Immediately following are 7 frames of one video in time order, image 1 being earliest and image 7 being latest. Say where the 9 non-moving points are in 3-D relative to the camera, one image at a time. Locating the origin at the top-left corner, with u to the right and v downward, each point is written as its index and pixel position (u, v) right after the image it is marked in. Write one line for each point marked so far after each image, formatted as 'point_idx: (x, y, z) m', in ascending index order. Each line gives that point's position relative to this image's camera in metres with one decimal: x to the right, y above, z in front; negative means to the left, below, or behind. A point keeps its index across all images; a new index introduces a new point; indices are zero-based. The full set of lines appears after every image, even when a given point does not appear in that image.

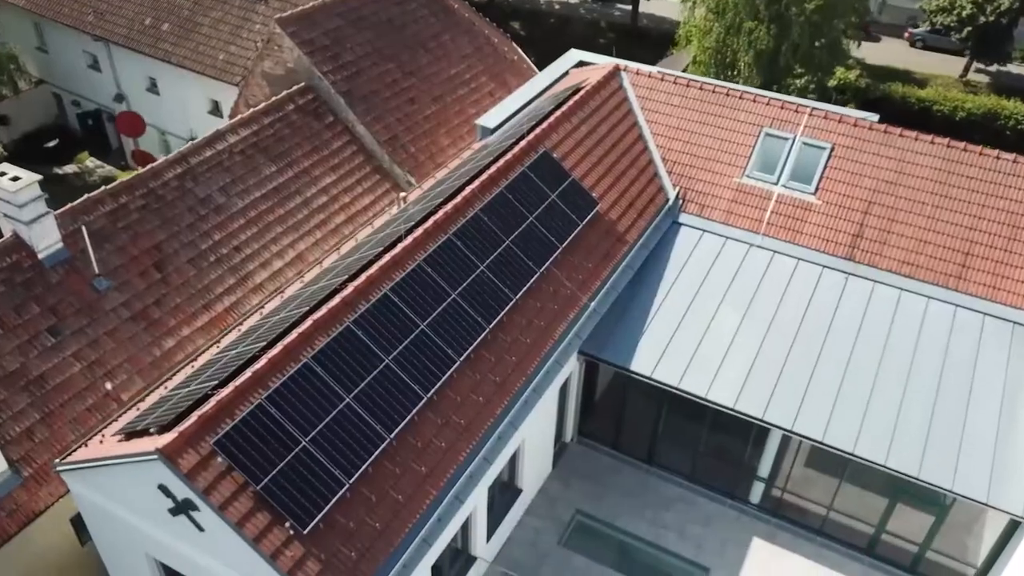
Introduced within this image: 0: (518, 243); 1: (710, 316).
0: (+0.1, +0.8, +14.6) m
1: (+4.0, -0.6, +16.2) m
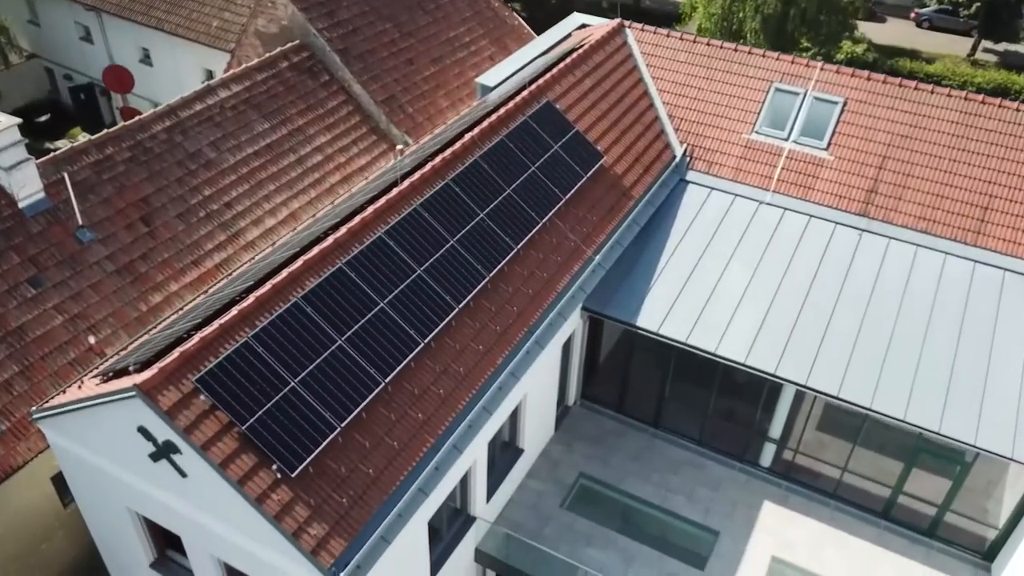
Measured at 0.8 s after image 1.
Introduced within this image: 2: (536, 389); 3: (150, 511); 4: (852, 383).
0: (+0.1, +1.7, +14.0) m
1: (+4.1, +0.3, +15.6) m
2: (+0.4, -1.8, +14.0) m
3: (-5.0, -3.1, +11.0) m
4: (+5.9, -1.6, +13.8) m
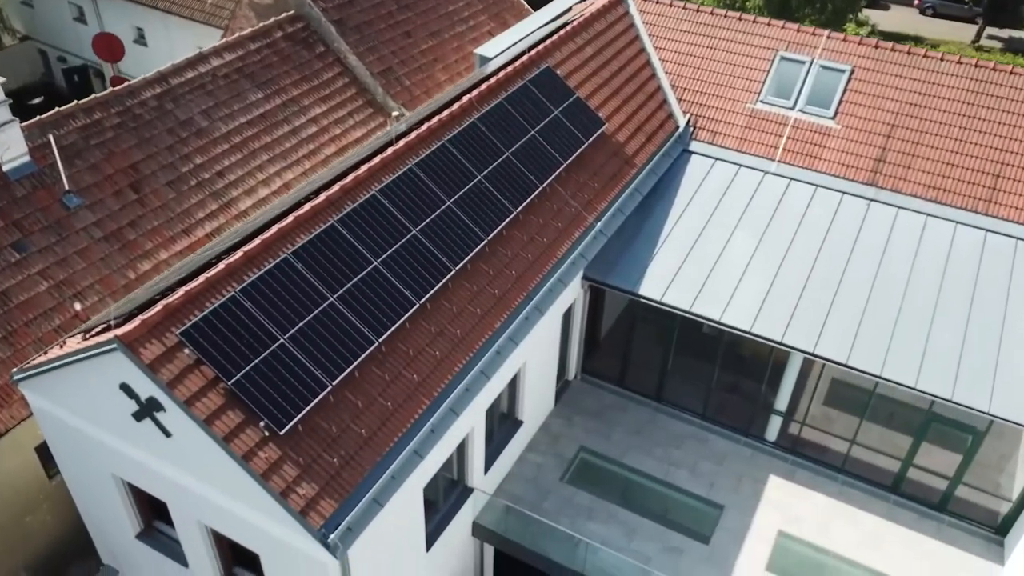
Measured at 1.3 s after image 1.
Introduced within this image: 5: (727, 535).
0: (+0.1, +2.3, +13.6) m
1: (+4.0, +0.9, +15.2) m
2: (+0.4, -1.2, +13.6) m
3: (-5.0, -2.5, +10.6) m
4: (+5.9, -1.1, +13.4) m
5: (+3.6, -4.2, +13.5) m
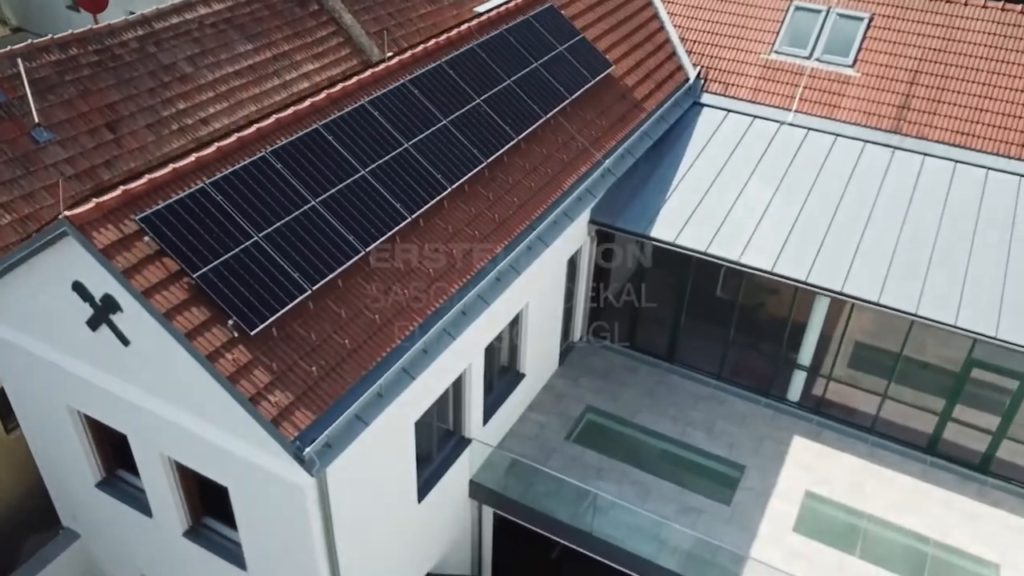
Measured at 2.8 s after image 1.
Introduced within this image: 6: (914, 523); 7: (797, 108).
0: (+0.1, +3.2, +12.7) m
1: (+4.1, +1.8, +14.2) m
2: (+0.4, -0.2, +12.6) m
3: (-5.0, -1.4, +9.5) m
4: (+5.9, -0.1, +12.3) m
5: (+3.7, -3.2, +12.3) m
6: (+6.1, -3.5, +12.0) m
7: (+5.6, +3.5, +15.5) m
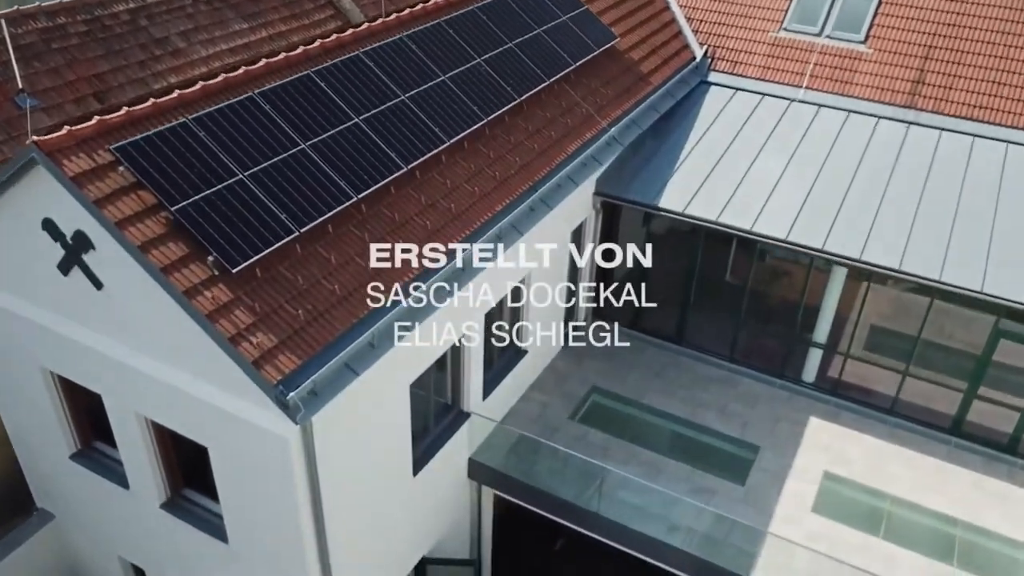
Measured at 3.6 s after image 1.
0: (+0.2, +3.7, +12.2) m
1: (+4.1, +2.2, +13.7) m
2: (+0.4, +0.2, +12.0) m
3: (-5.0, -0.8, +8.9) m
4: (+5.9, +0.4, +11.8) m
5: (+3.7, -2.7, +11.6) m
6: (+6.1, -3.1, +11.3) m
7: (+5.6, +3.8, +15.0) m
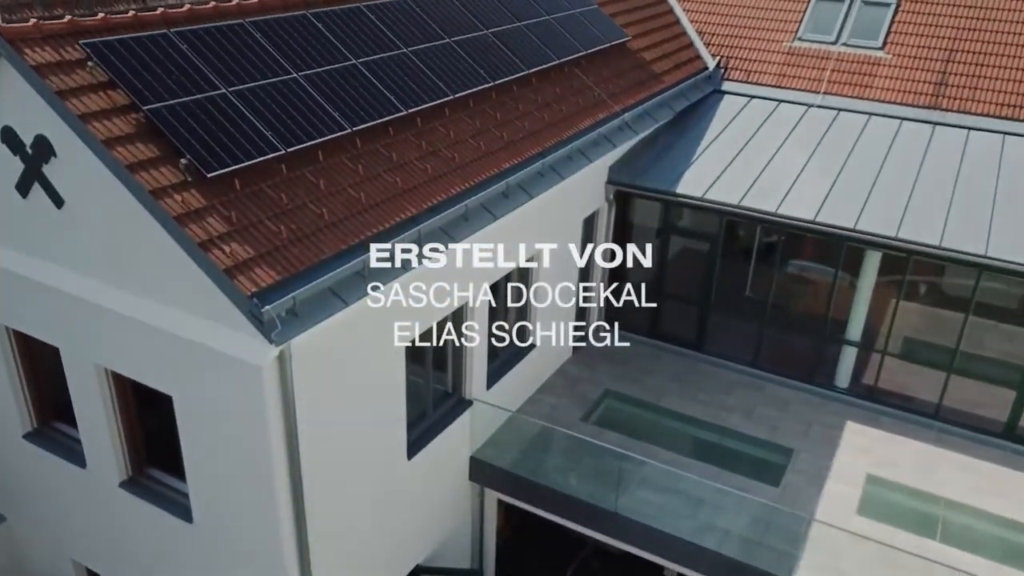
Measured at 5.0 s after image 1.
0: (+0.3, +3.8, +11.8) m
1: (+4.2, +2.1, +13.1) m
2: (+0.6, +0.4, +11.1) m
3: (-4.9, -0.2, +8.0) m
4: (+6.0, +0.6, +10.9) m
5: (+3.8, -2.5, +10.4) m
6: (+6.2, -2.8, +10.0) m
7: (+5.7, +3.6, +14.5) m
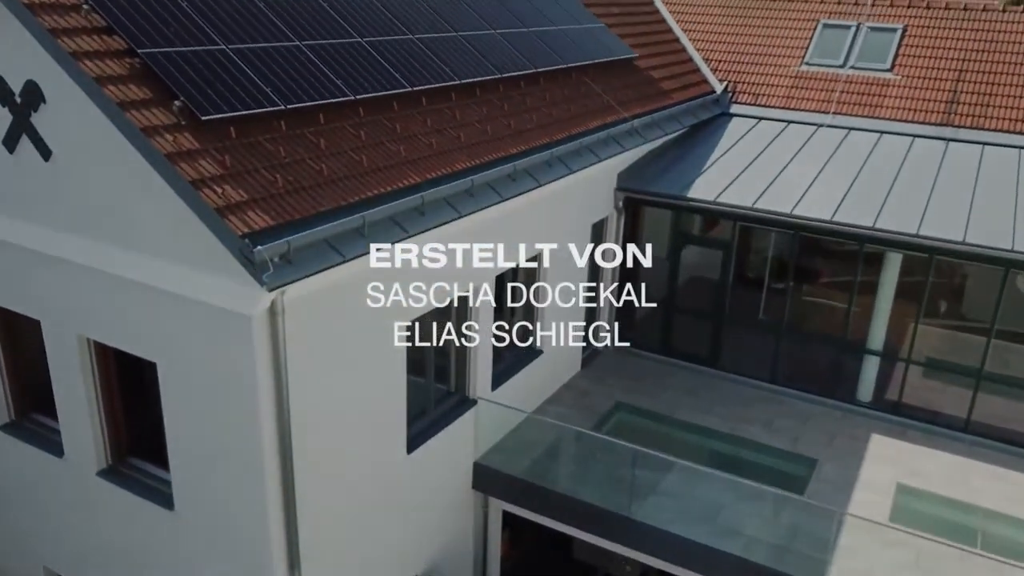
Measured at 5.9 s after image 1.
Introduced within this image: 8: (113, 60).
0: (+0.4, +3.7, +11.7) m
1: (+4.3, +1.9, +12.8) m
2: (+0.6, +0.4, +10.8) m
3: (-4.9, +0.1, +7.6) m
4: (+6.1, +0.5, +10.5) m
5: (+3.8, -2.5, +9.7) m
6: (+6.2, -2.7, +9.3) m
7: (+5.9, +3.2, +14.4) m
8: (-3.2, +1.8, +6.4) m
